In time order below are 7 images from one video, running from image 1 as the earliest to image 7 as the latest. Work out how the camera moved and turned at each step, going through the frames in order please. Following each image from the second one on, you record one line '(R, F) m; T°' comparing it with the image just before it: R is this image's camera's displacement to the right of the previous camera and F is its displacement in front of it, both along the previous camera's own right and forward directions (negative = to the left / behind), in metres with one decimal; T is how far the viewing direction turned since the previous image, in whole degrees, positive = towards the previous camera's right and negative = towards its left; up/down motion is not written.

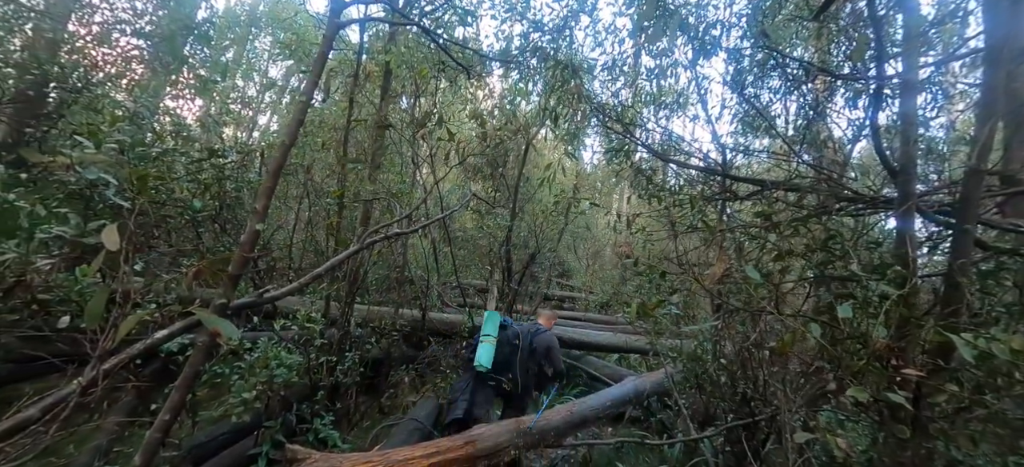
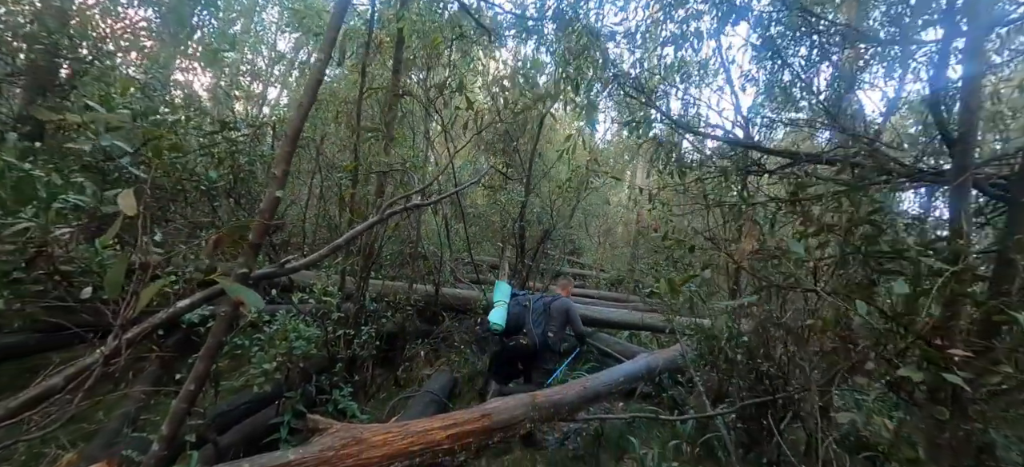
(-0.1, +0.1) m; -1°
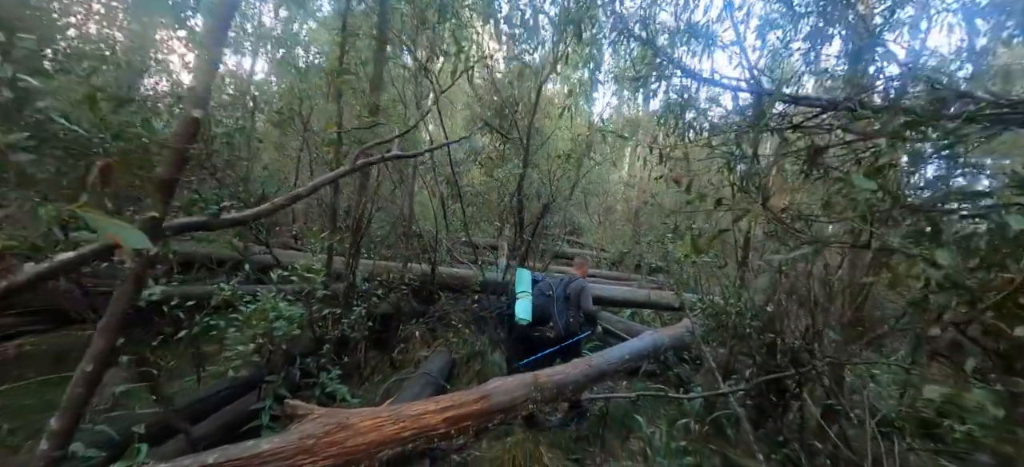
(0.0, +0.2) m; 0°
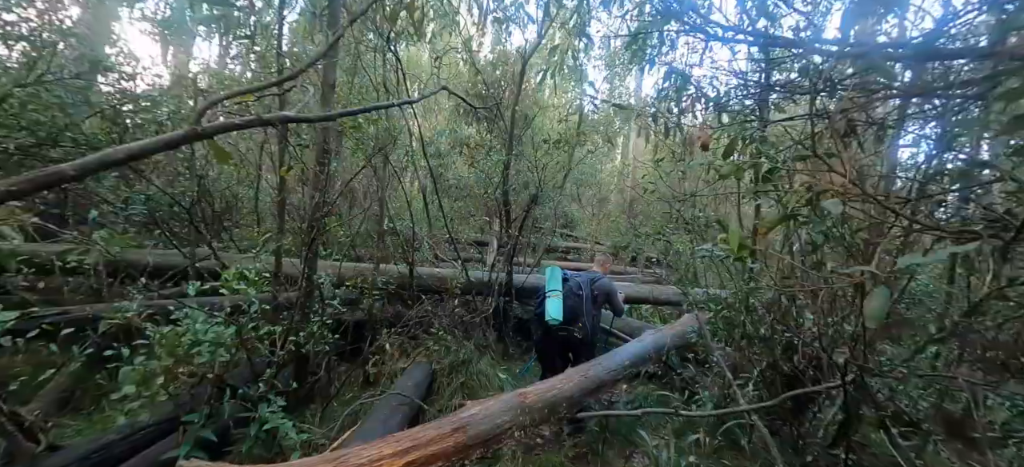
(+0.1, +0.4) m; +1°
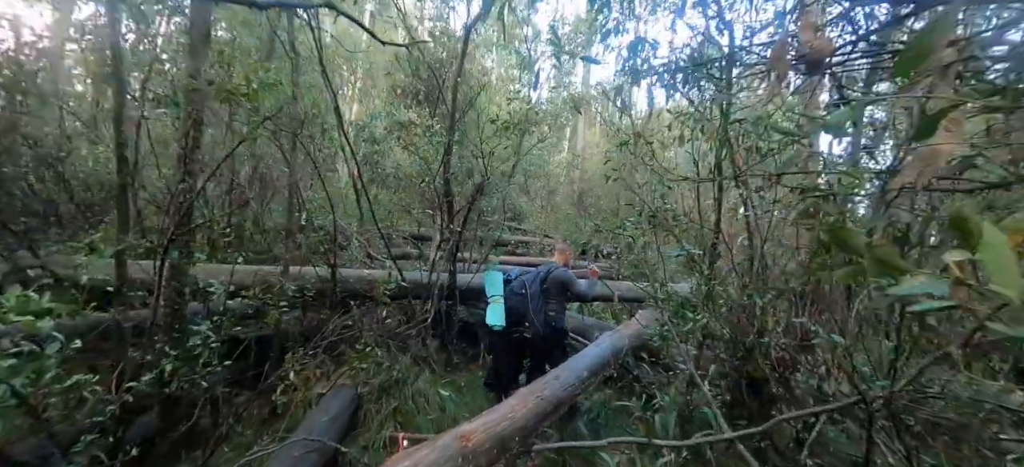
(0.0, +0.5) m; +8°
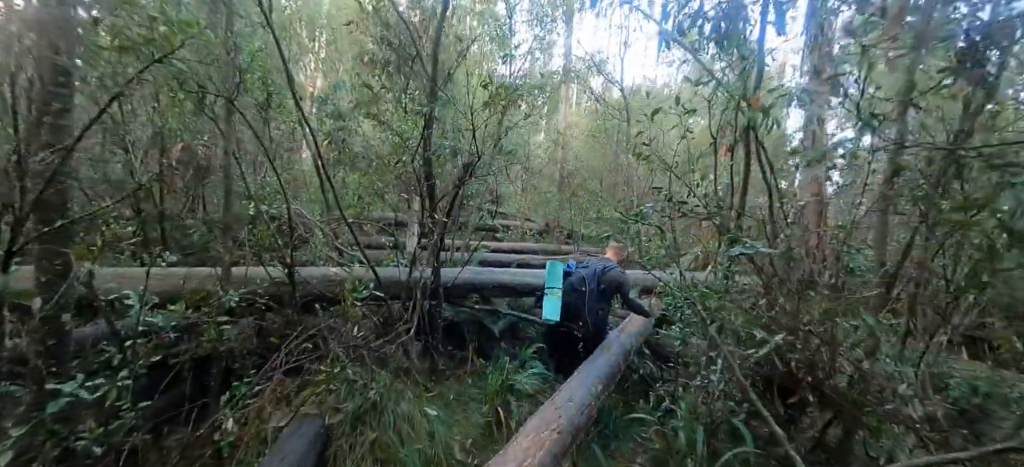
(-0.2, +0.5) m; +4°
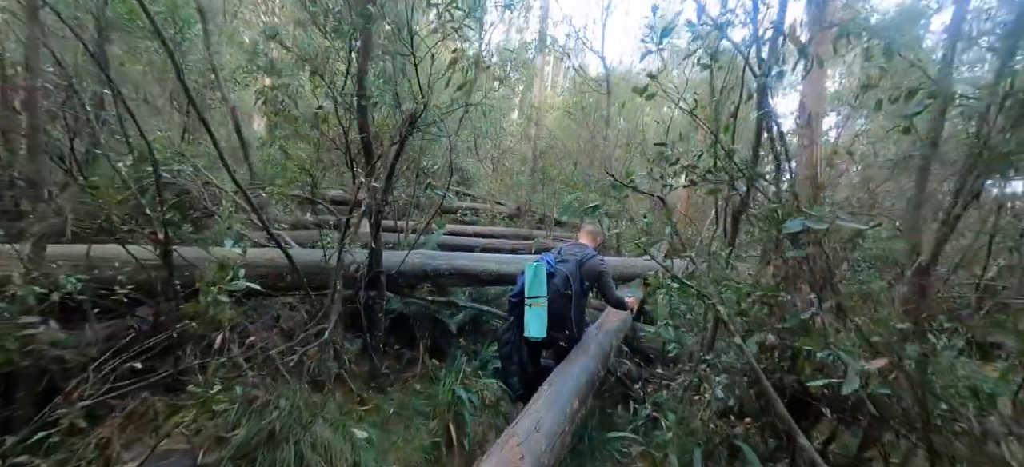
(+0.1, +0.6) m; +4°
